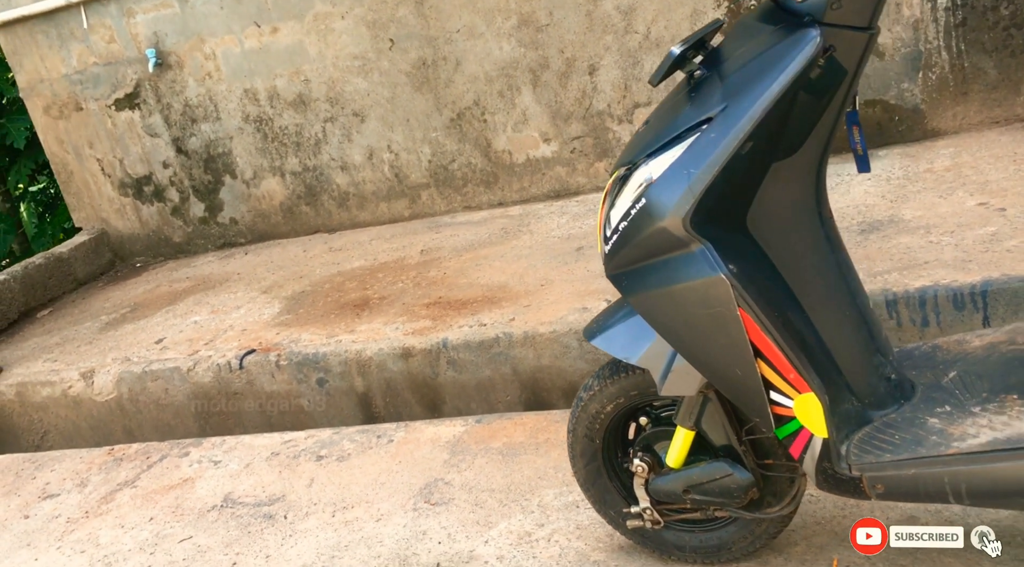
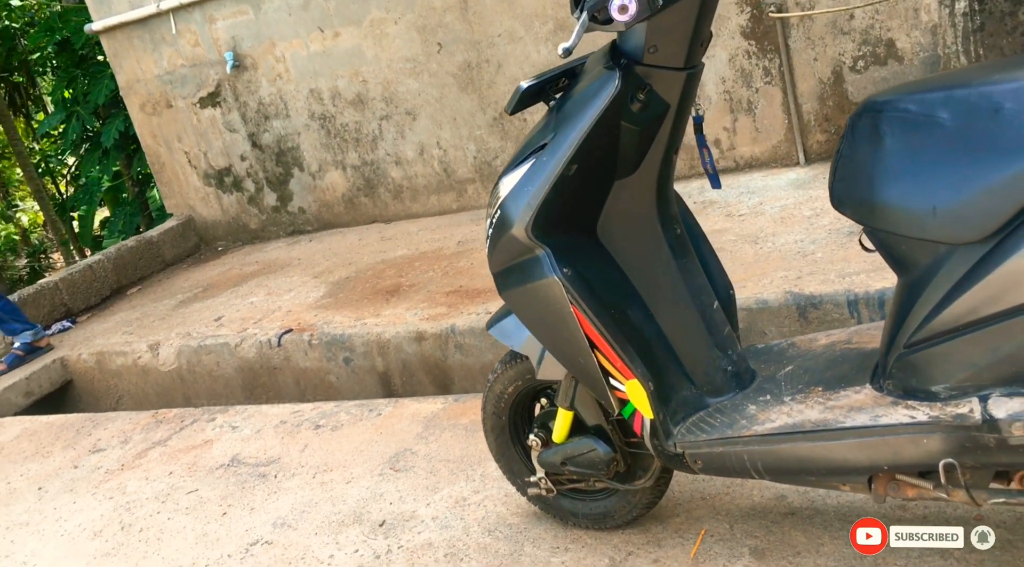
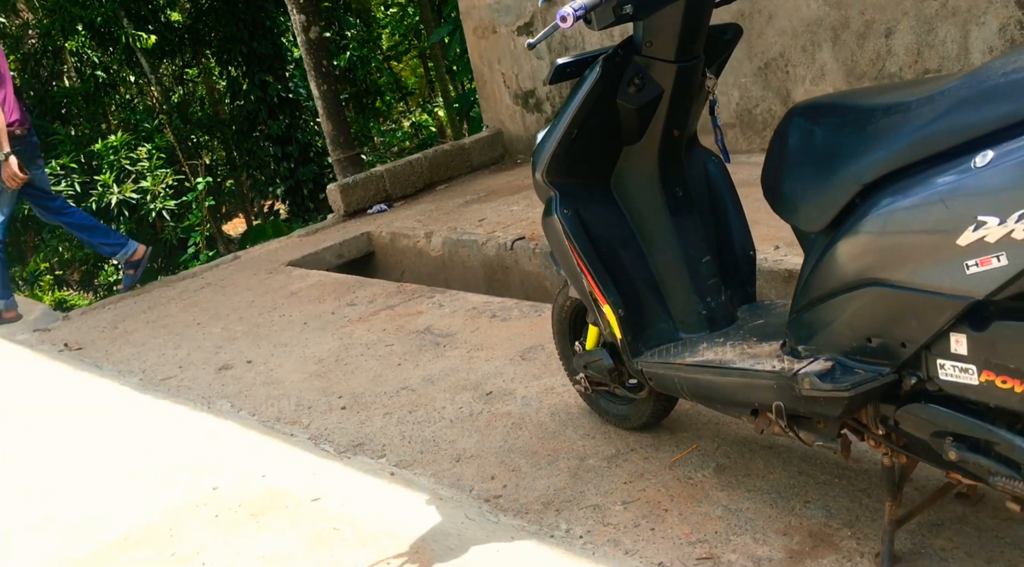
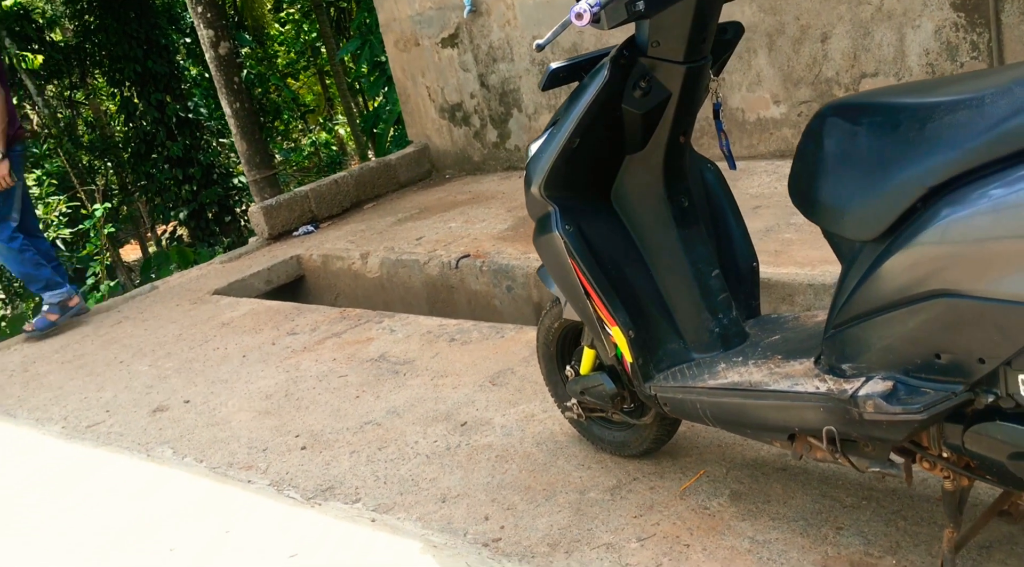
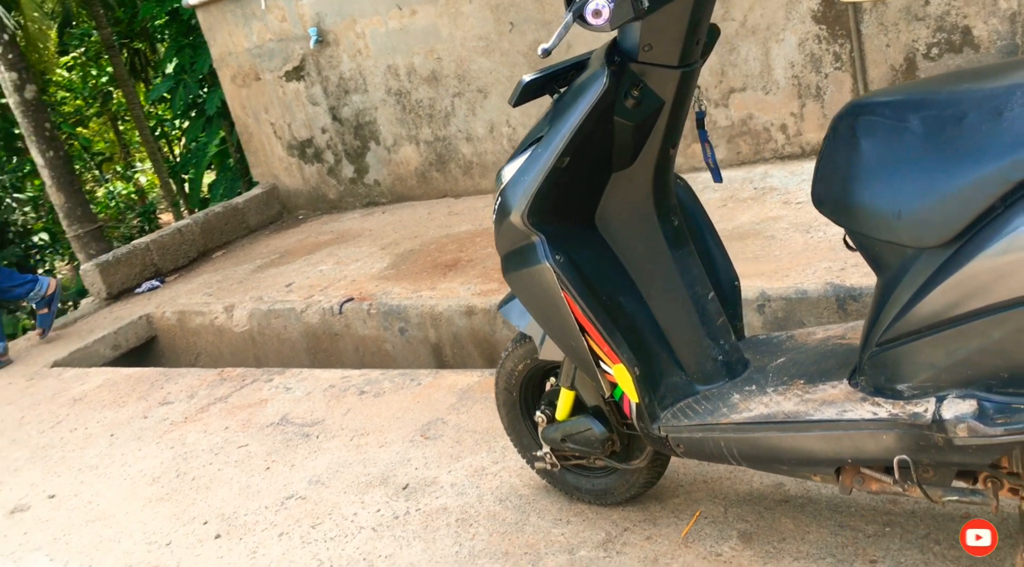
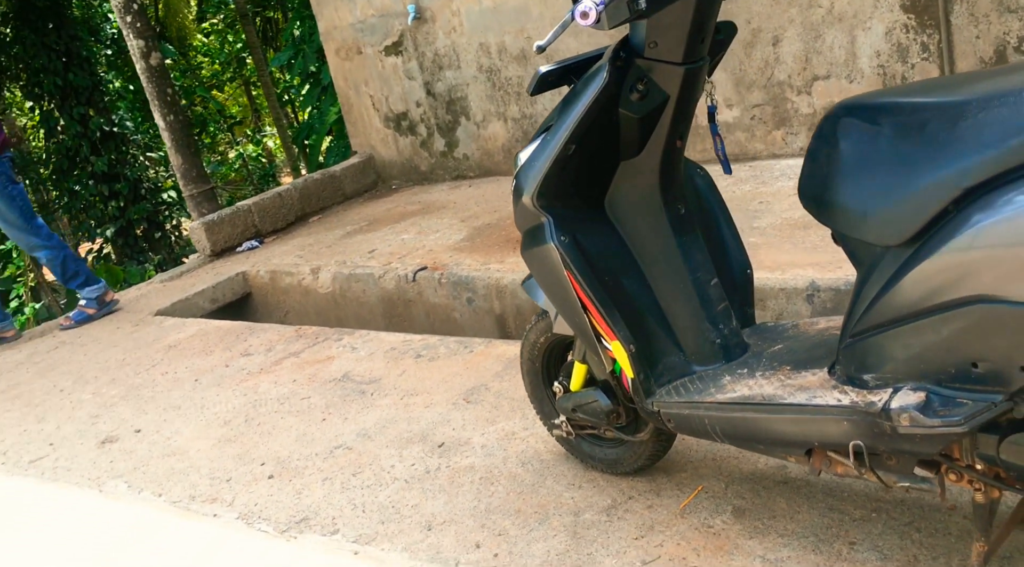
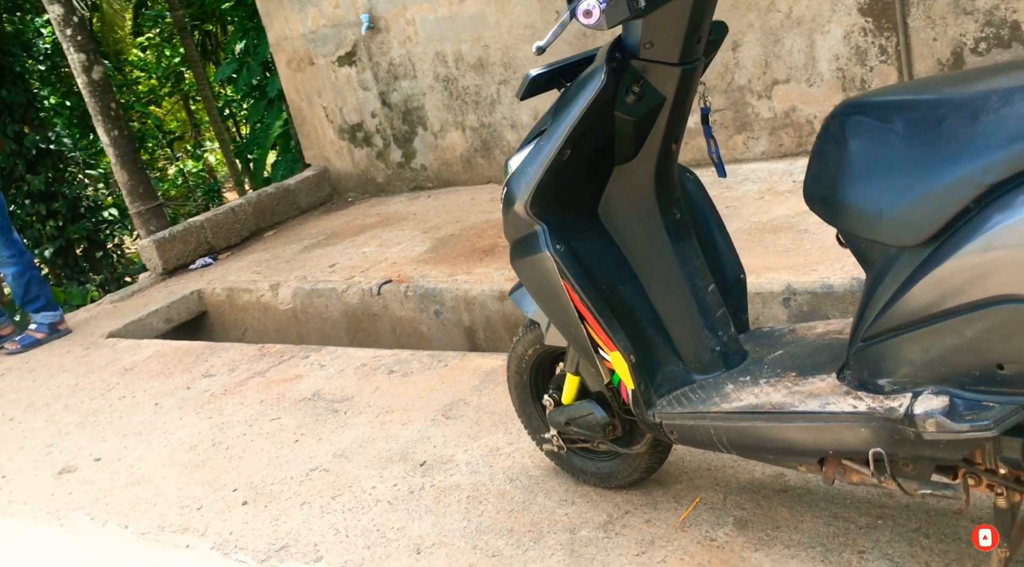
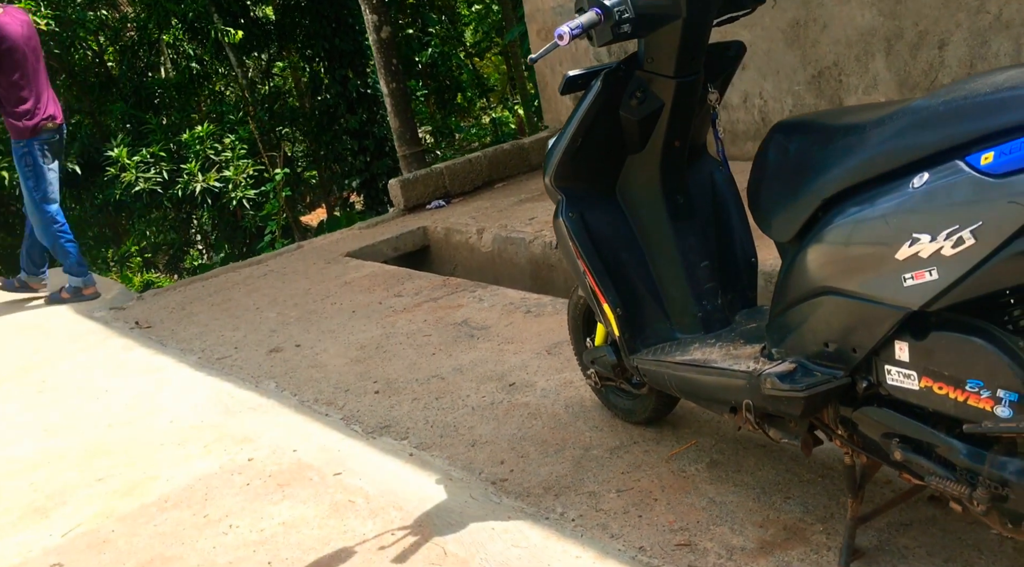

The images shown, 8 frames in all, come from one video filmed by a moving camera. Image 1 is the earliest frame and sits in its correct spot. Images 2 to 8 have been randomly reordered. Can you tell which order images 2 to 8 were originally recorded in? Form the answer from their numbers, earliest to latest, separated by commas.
2, 5, 7, 6, 4, 3, 8
